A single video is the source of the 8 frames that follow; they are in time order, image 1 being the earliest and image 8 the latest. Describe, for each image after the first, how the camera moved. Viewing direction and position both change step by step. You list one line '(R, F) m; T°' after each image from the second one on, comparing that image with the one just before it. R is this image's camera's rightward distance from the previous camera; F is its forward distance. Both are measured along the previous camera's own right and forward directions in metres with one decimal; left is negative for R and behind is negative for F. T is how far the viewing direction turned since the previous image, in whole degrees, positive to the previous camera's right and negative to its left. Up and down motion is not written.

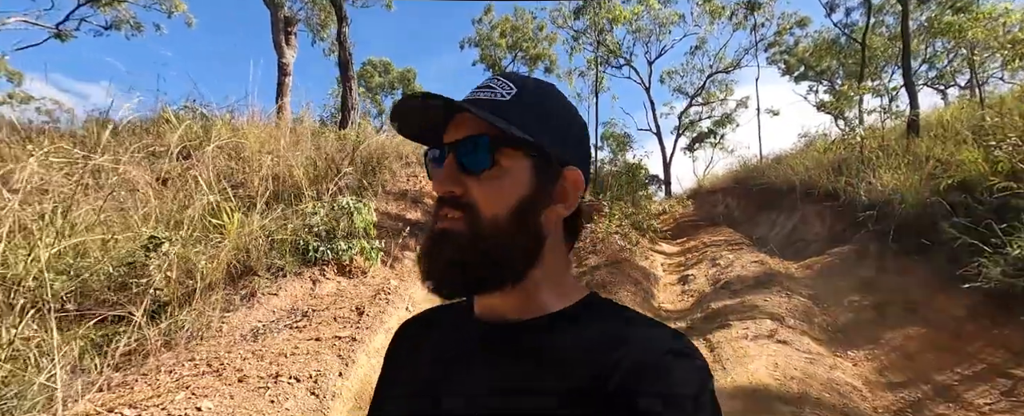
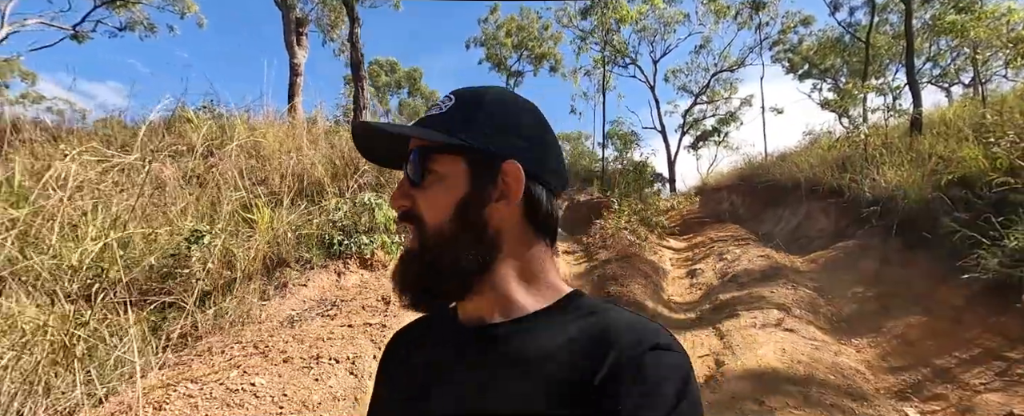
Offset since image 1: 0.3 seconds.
(-0.1, -0.2) m; 0°
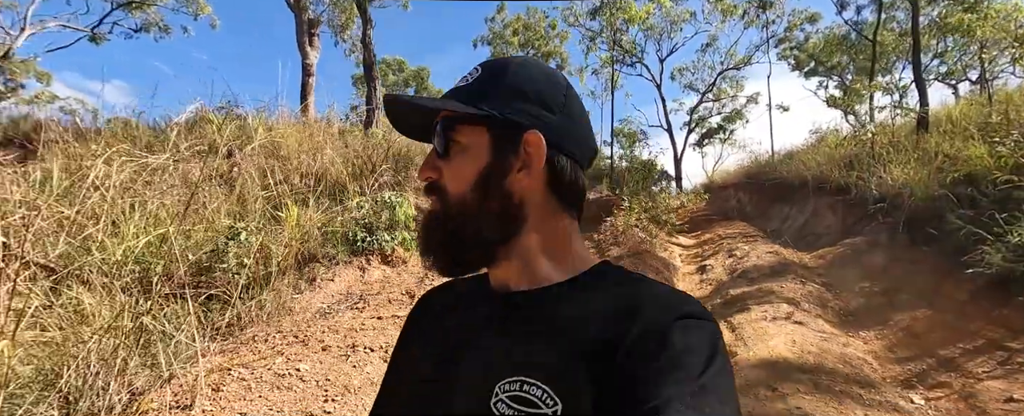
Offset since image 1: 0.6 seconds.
(-0.1, -0.2) m; 0°
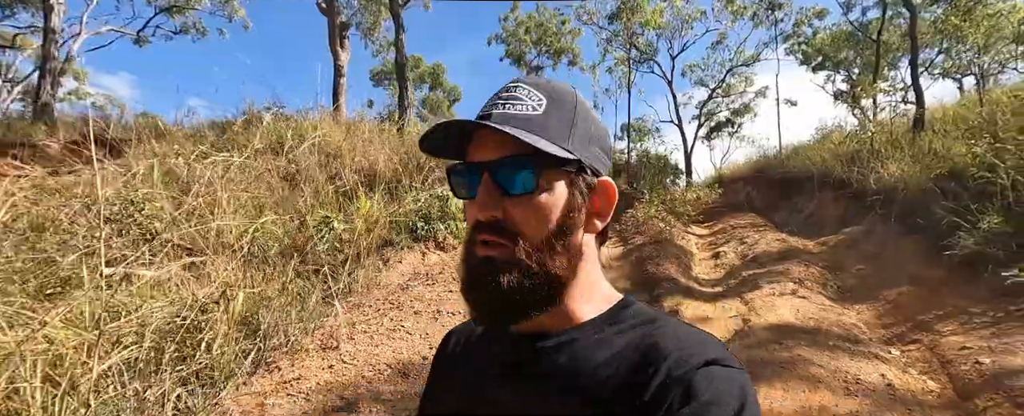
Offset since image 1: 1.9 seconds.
(-0.4, -0.7) m; -1°
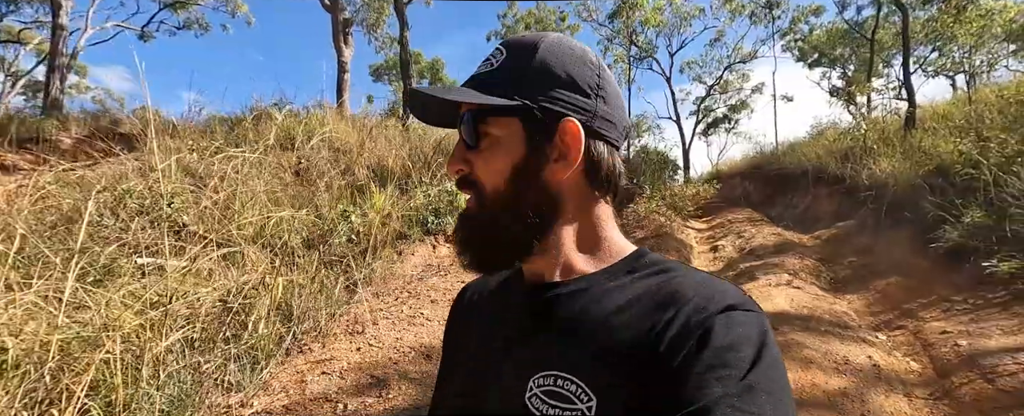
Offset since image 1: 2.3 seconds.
(-0.1, -0.2) m; 0°
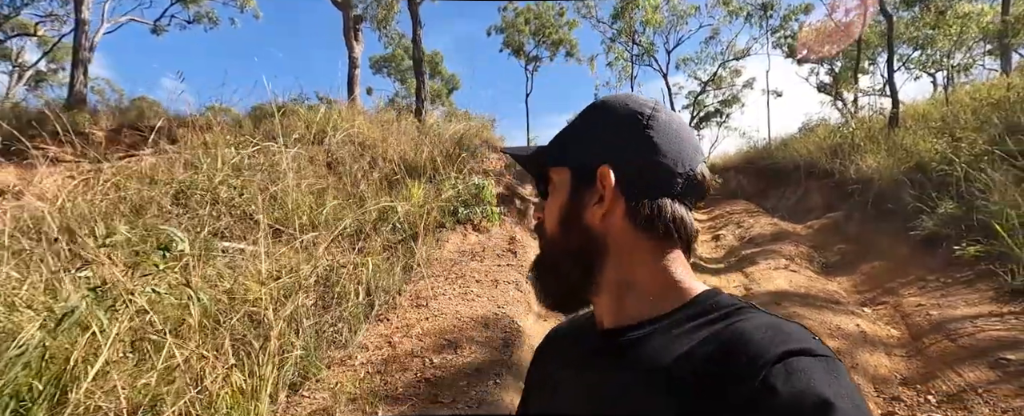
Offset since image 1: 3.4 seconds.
(-0.4, -0.5) m; +1°
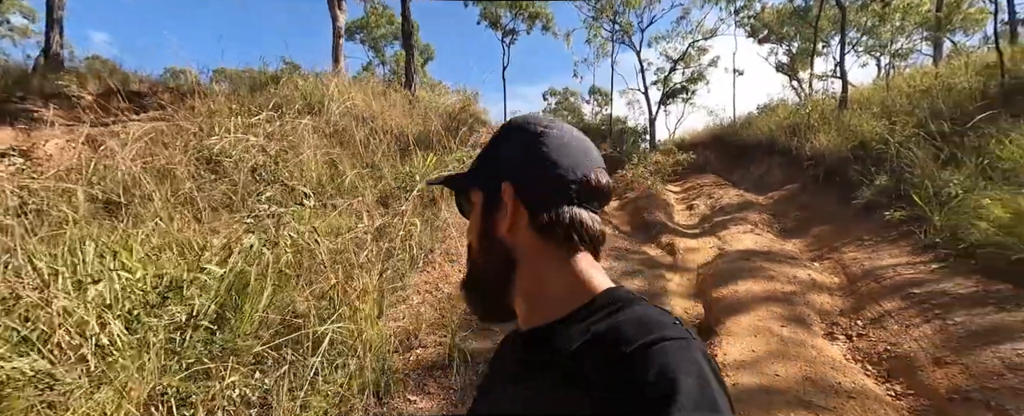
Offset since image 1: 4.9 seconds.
(-0.5, -0.6) m; +4°
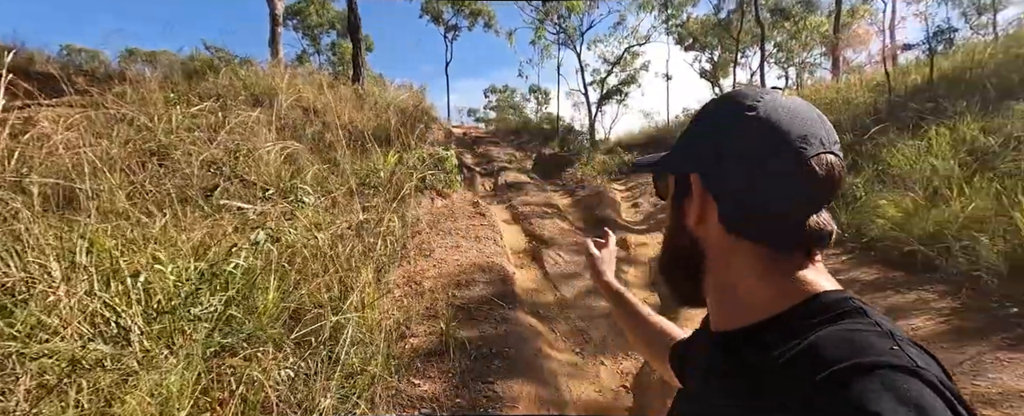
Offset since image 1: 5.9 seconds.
(-0.4, -0.2) m; +8°
